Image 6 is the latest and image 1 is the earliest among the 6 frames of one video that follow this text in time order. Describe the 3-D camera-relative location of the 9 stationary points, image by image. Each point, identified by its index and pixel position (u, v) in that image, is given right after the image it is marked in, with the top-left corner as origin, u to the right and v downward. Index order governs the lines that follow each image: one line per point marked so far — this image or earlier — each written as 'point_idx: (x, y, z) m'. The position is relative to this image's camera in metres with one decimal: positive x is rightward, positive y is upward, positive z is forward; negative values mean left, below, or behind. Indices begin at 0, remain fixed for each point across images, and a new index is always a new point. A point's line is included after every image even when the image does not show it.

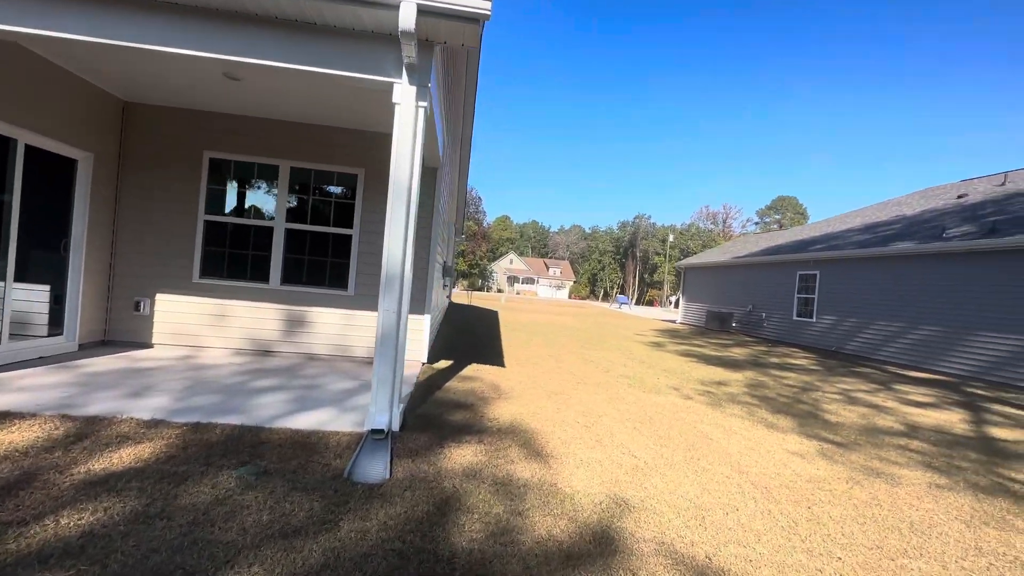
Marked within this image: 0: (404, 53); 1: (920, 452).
0: (-0.7, +1.5, +3.0) m
1: (+4.0, -1.6, +4.6) m
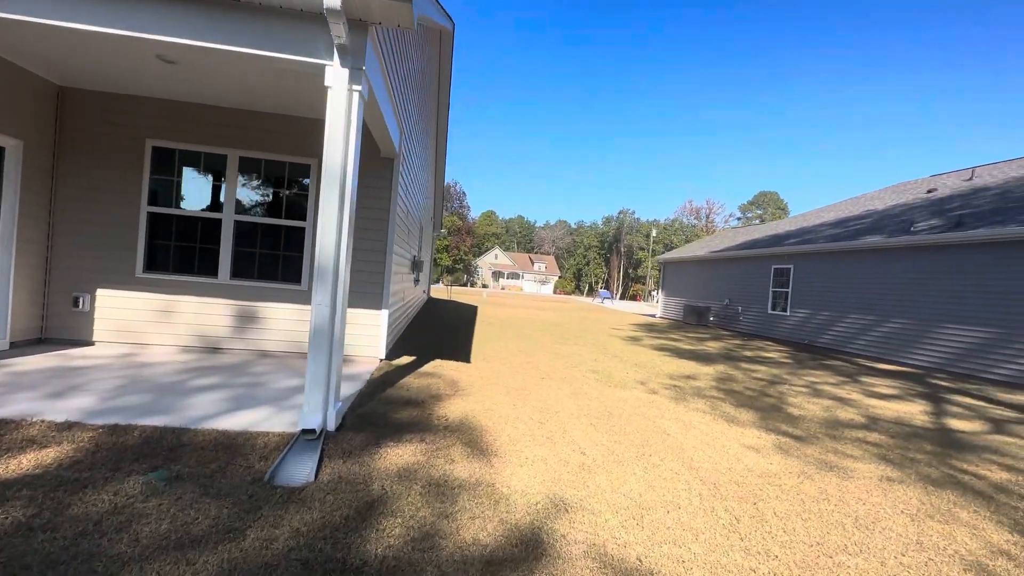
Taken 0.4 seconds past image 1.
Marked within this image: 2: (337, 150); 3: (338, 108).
0: (-1.1, +1.5, +2.8) m
1: (+3.5, -1.5, +4.6) m
2: (-1.1, +0.9, +2.9) m
3: (-1.1, +1.1, +2.9) m
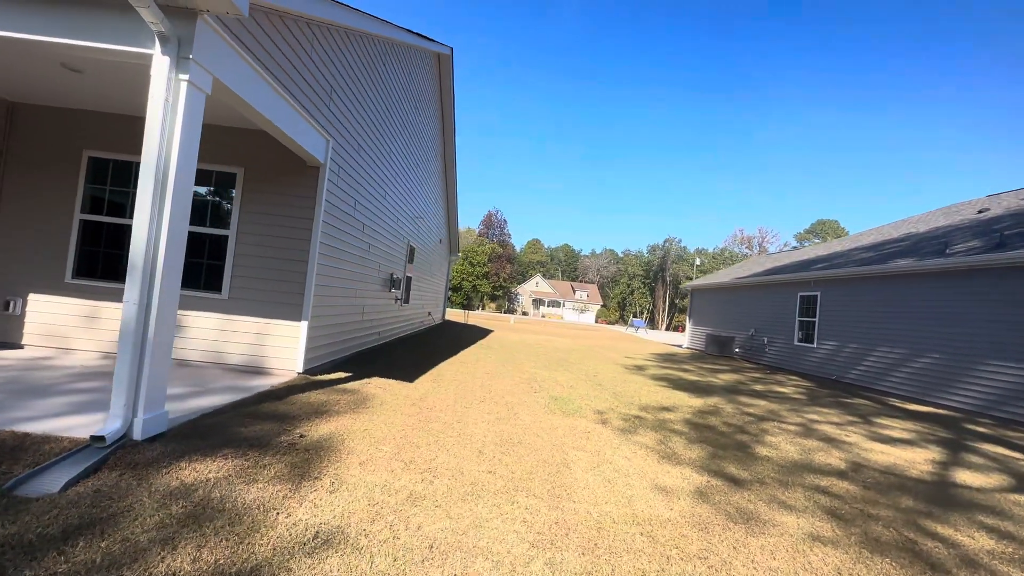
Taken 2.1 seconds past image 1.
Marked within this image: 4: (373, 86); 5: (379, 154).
0: (-2.1, +1.5, +2.7) m
1: (+2.6, -1.7, +3.8) m
2: (-2.1, +0.9, +2.8) m
3: (-2.1, +1.1, +2.8) m
4: (-2.2, +3.3, +7.7) m
5: (-2.3, +2.4, +8.3) m
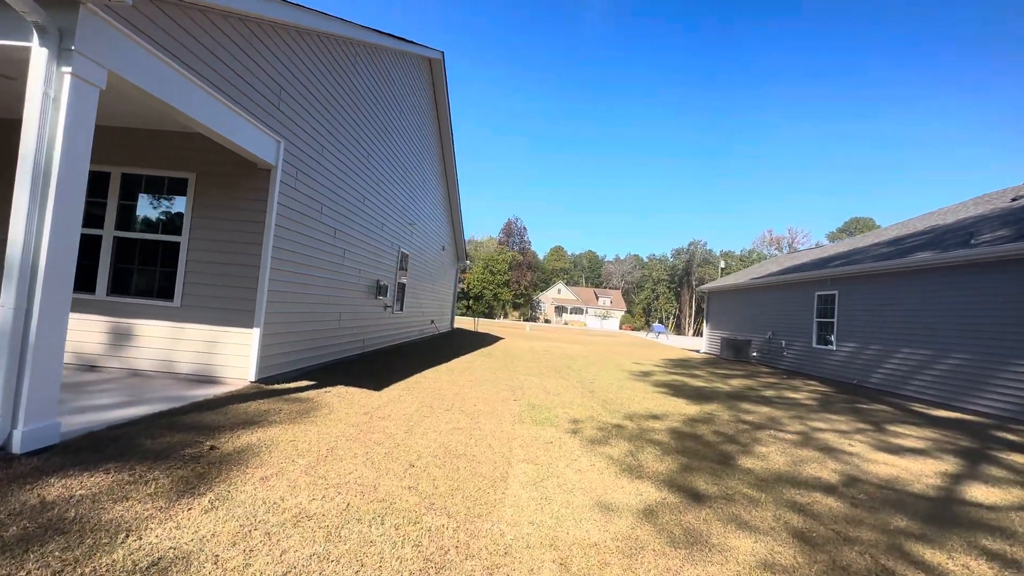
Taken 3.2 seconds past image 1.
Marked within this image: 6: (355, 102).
0: (-2.7, +1.5, +2.6) m
1: (+2.1, -1.6, +3.3) m
2: (-2.7, +0.9, +2.6) m
3: (-2.7, +1.1, +2.6) m
4: (-2.5, +3.2, +7.6) m
5: (-2.6, +2.2, +8.2) m
6: (-2.6, +3.0, +7.7) m
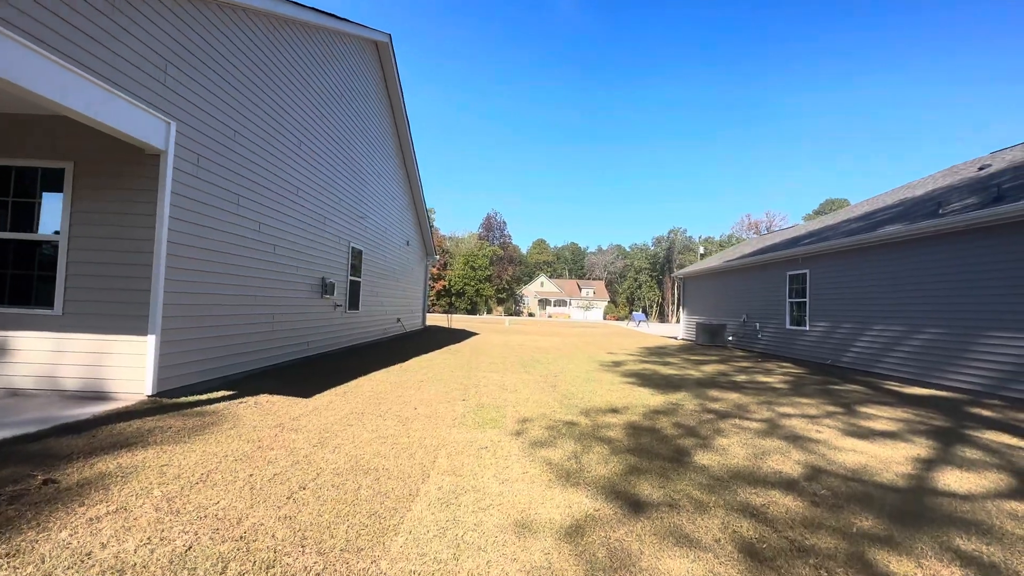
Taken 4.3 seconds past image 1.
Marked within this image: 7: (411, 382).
0: (-3.3, +1.5, +2.0) m
1: (+1.6, -1.4, +2.9) m
2: (-3.3, +0.8, +2.0) m
3: (-3.3, +1.1, +2.1) m
4: (-3.4, +3.2, +7.0) m
5: (-3.4, +2.3, +7.6) m
6: (-3.4, +3.1, +7.1) m
7: (-1.4, -1.4, +6.7) m
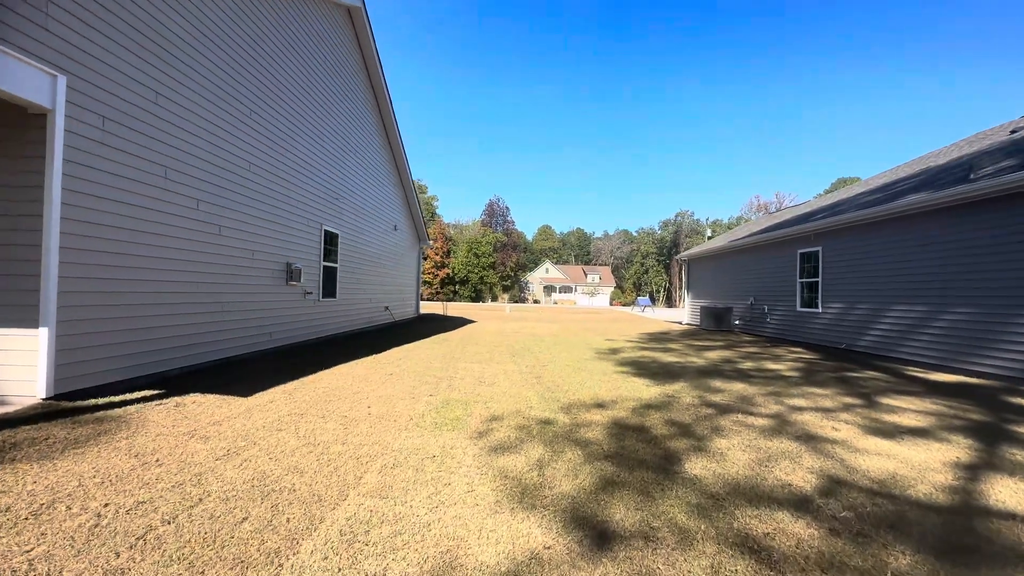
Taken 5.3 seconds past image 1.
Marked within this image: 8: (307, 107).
0: (-3.8, +1.5, +1.3) m
1: (+1.2, -1.3, +2.2) m
2: (-3.7, +0.9, +1.4) m
3: (-3.7, +1.1, +1.4) m
4: (-3.8, +3.4, +6.3) m
5: (-3.8, +2.5, +6.8) m
6: (-3.8, +3.3, +6.4) m
7: (-1.7, -1.1, +6.1) m
8: (-3.7, +3.1, +8.3) m
